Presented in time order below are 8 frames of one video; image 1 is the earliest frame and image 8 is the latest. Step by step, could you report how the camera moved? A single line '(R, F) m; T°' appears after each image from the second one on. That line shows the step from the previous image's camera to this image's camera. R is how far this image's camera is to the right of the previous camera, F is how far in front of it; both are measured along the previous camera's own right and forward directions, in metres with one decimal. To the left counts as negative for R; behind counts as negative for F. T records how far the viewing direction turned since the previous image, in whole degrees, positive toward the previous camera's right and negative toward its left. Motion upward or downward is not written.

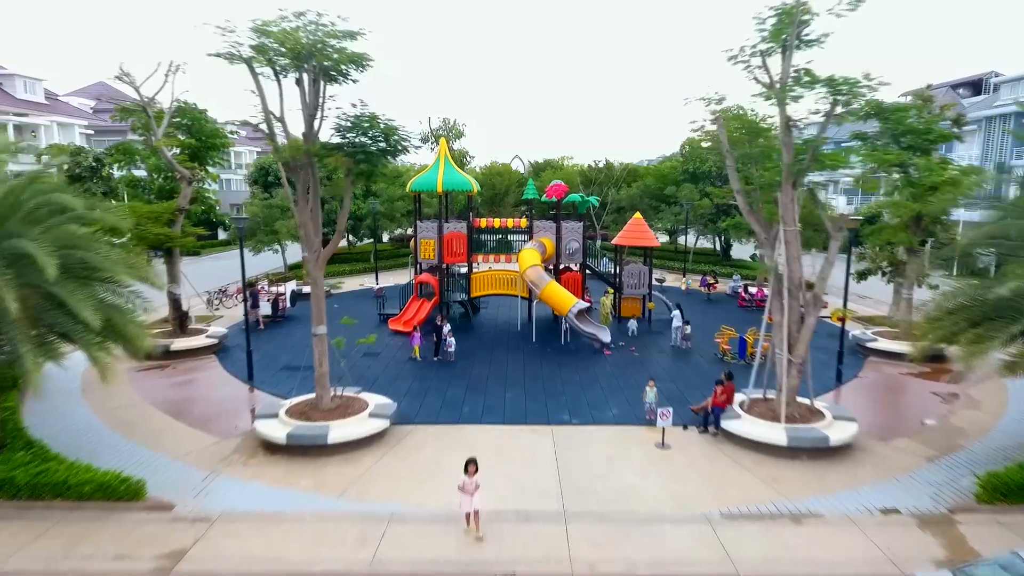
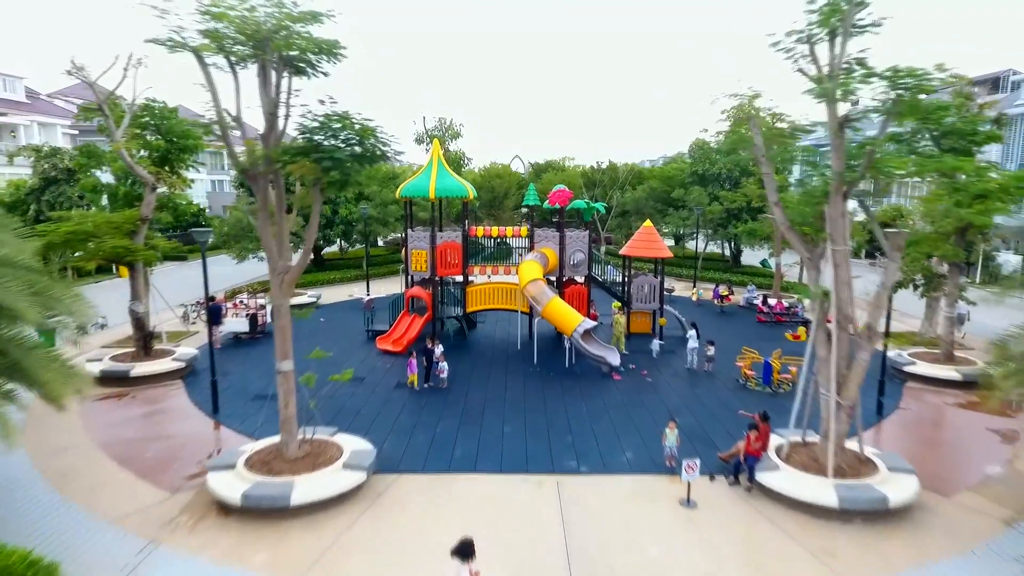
(0.0, +1.5) m; 0°
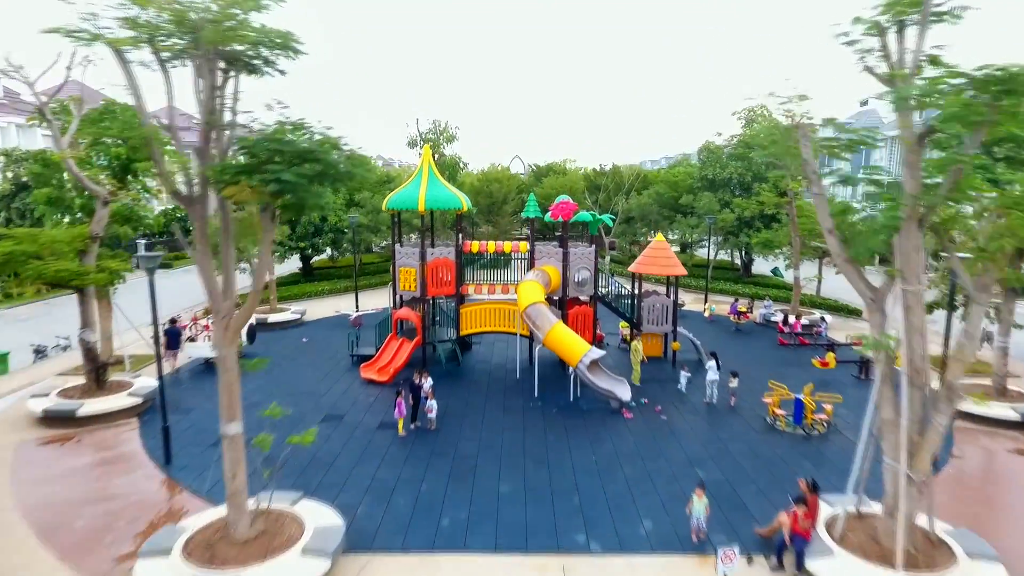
(0.0, +1.6) m; 0°
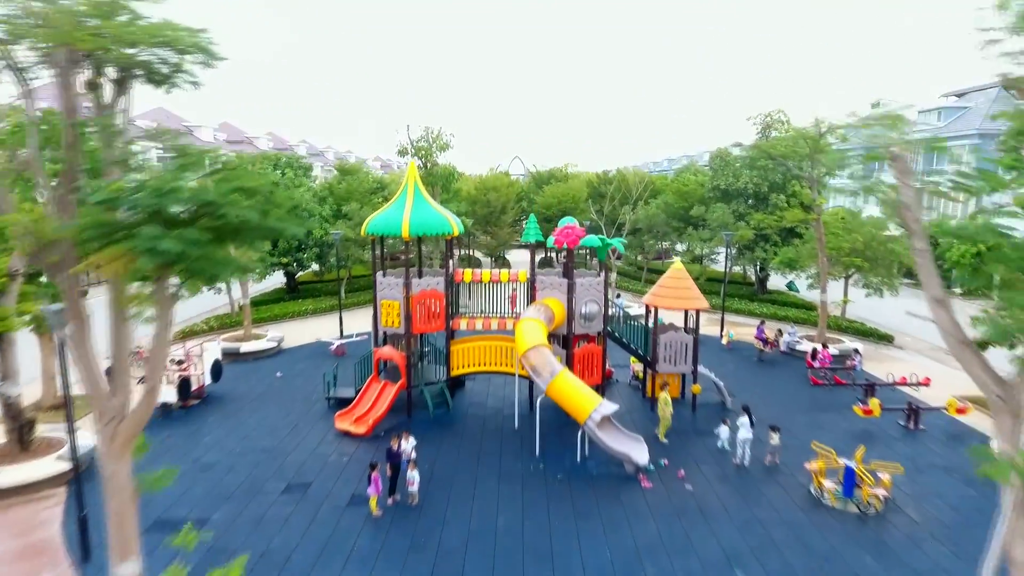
(+0.1, +1.9) m; 0°
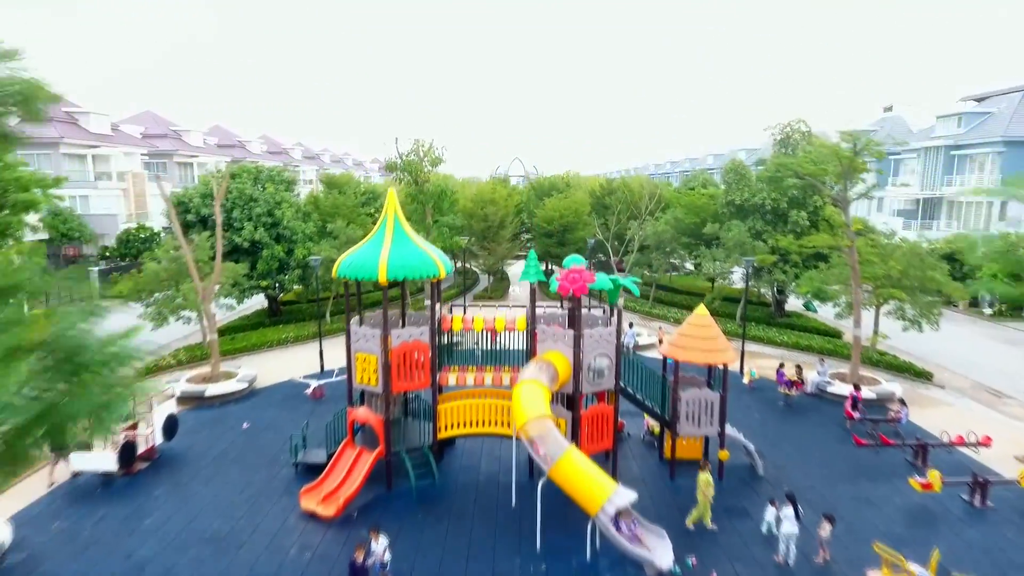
(+0.1, +2.0) m; 0°
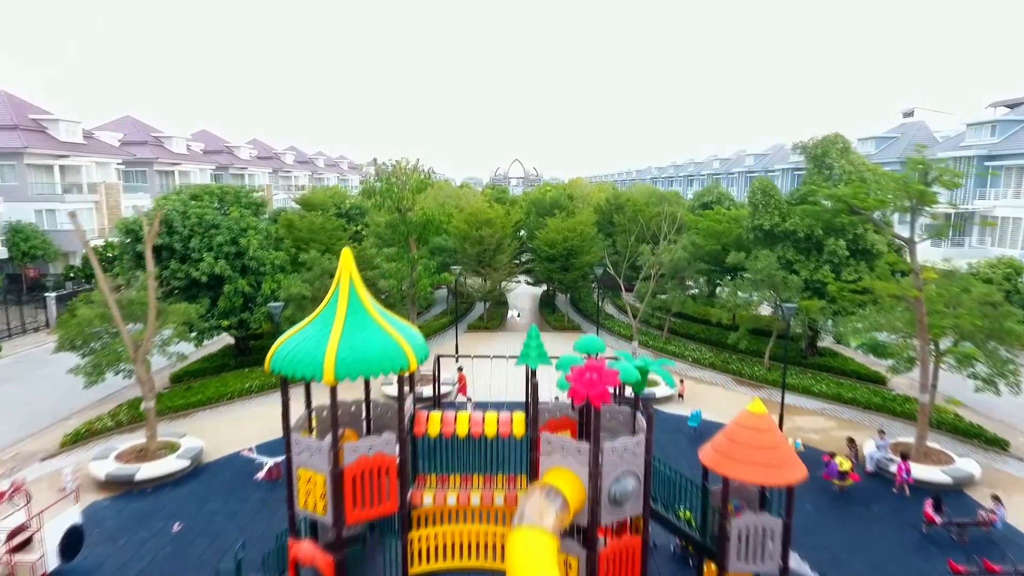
(+0.1, +2.9) m; 0°
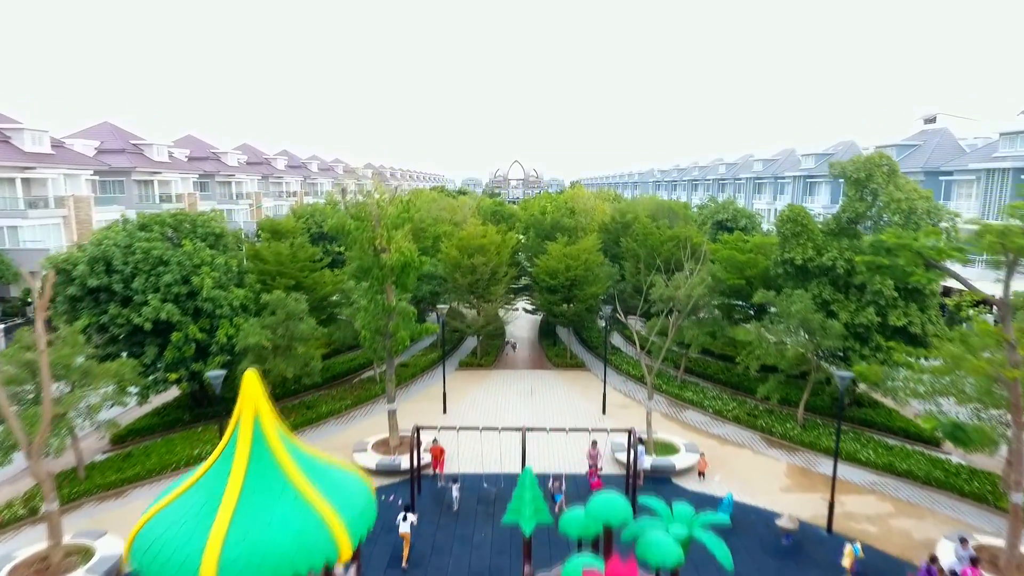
(+0.2, +2.9) m; 0°
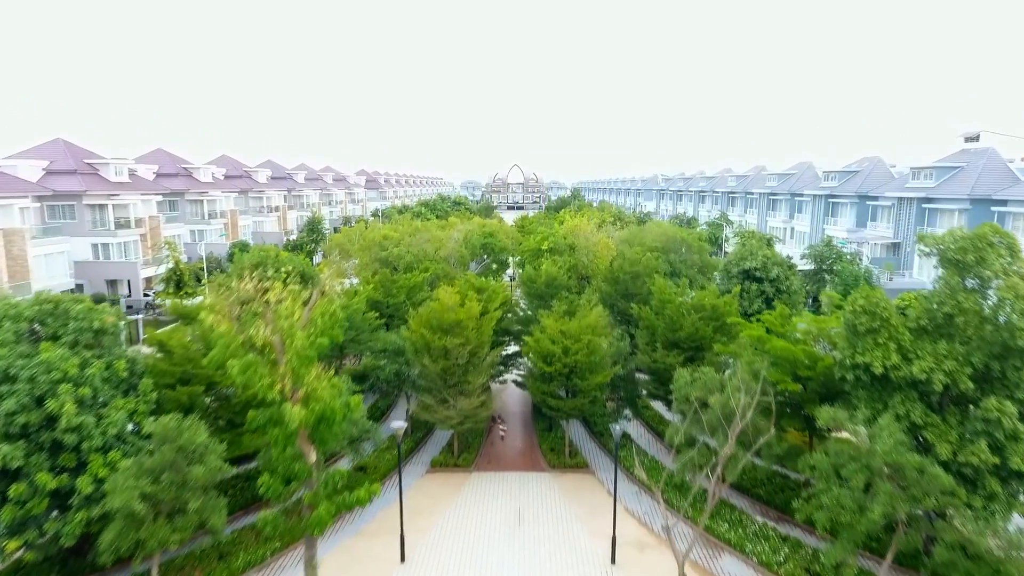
(+0.5, +5.0) m; 0°
